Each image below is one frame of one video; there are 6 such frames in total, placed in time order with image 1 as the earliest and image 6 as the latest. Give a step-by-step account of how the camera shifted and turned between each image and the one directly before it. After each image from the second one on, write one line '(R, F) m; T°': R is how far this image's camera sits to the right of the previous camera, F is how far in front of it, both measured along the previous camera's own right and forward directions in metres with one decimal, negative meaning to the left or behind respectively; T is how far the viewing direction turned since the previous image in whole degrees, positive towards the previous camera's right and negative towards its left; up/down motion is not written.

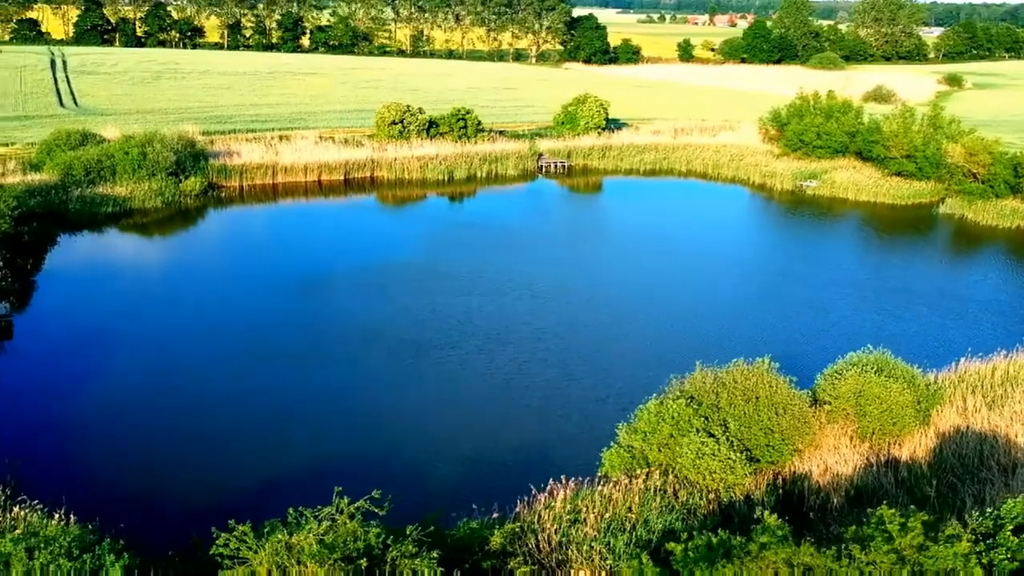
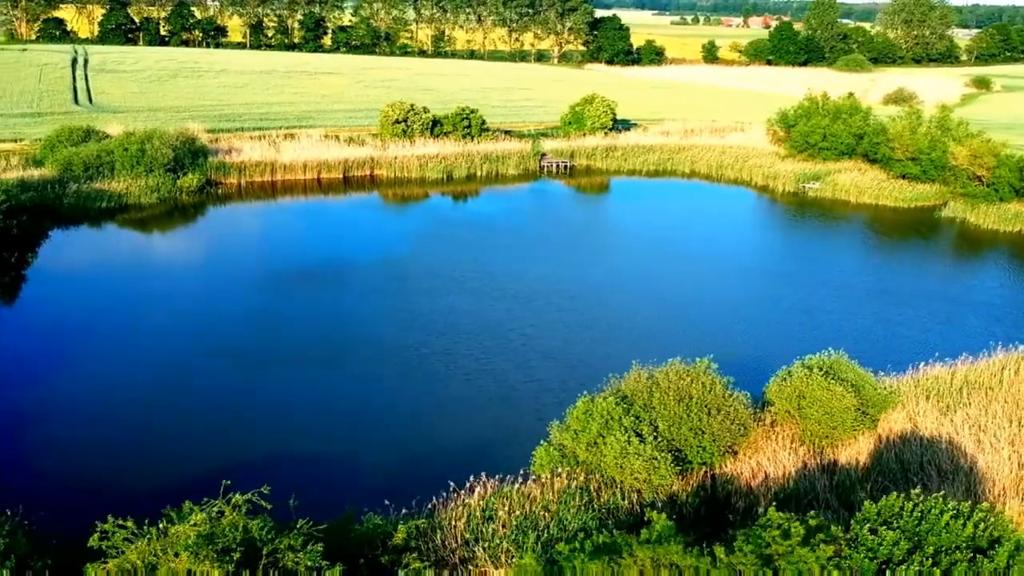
(+0.9, +0.1) m; -2°
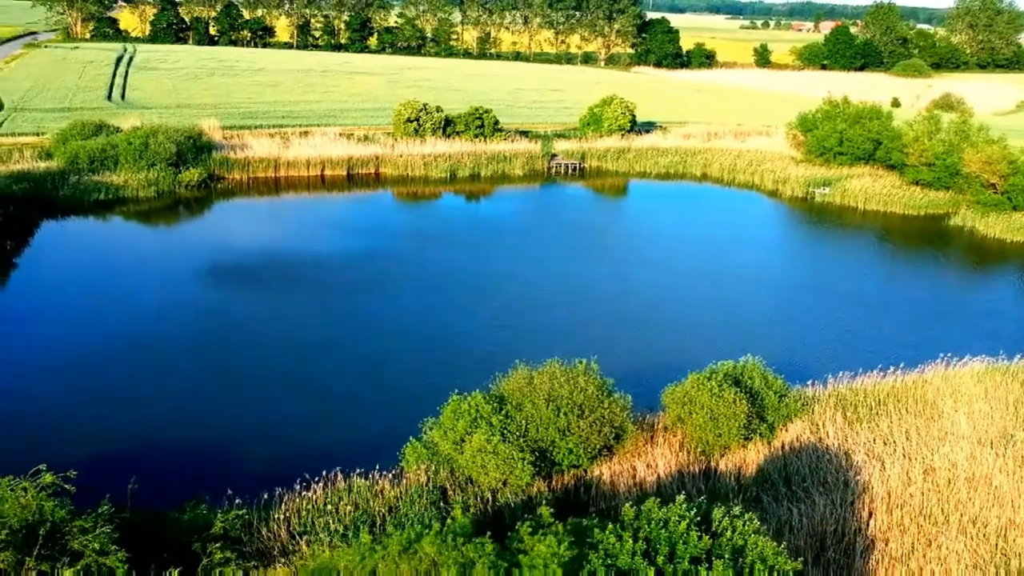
(+1.6, +0.2) m; -3°
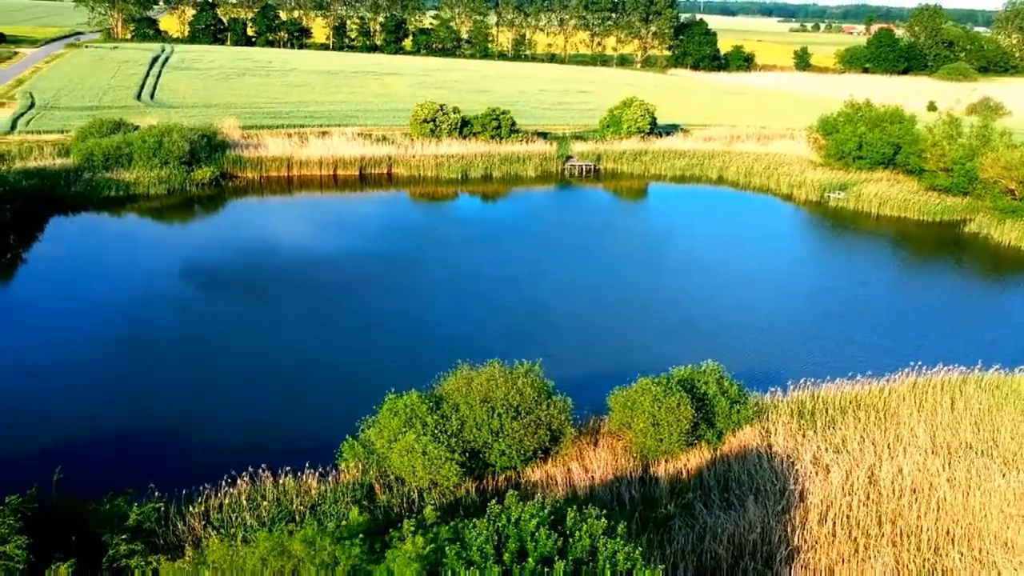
(+0.9, +0.1) m; -2°
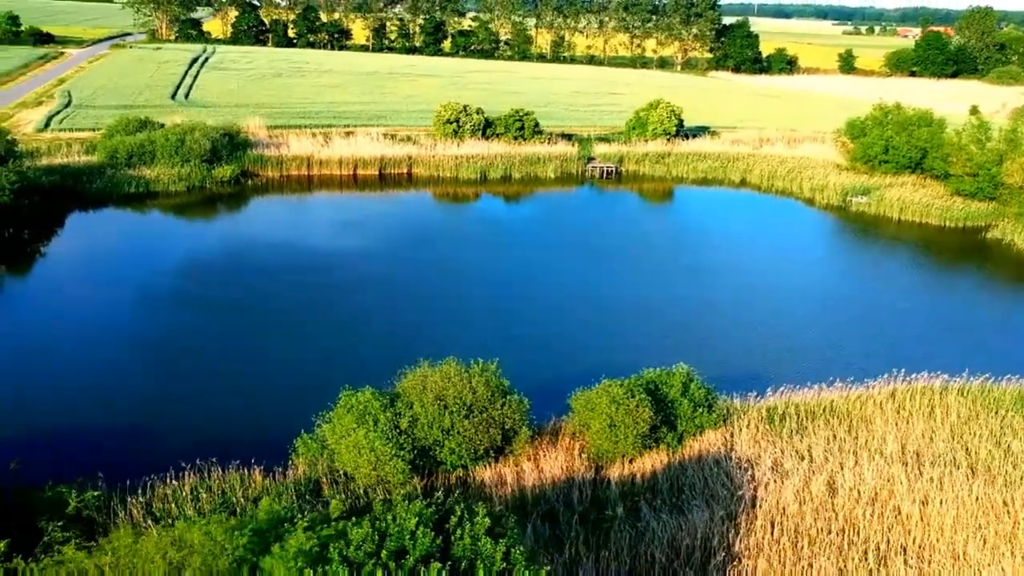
(+0.8, 0.0) m; -3°
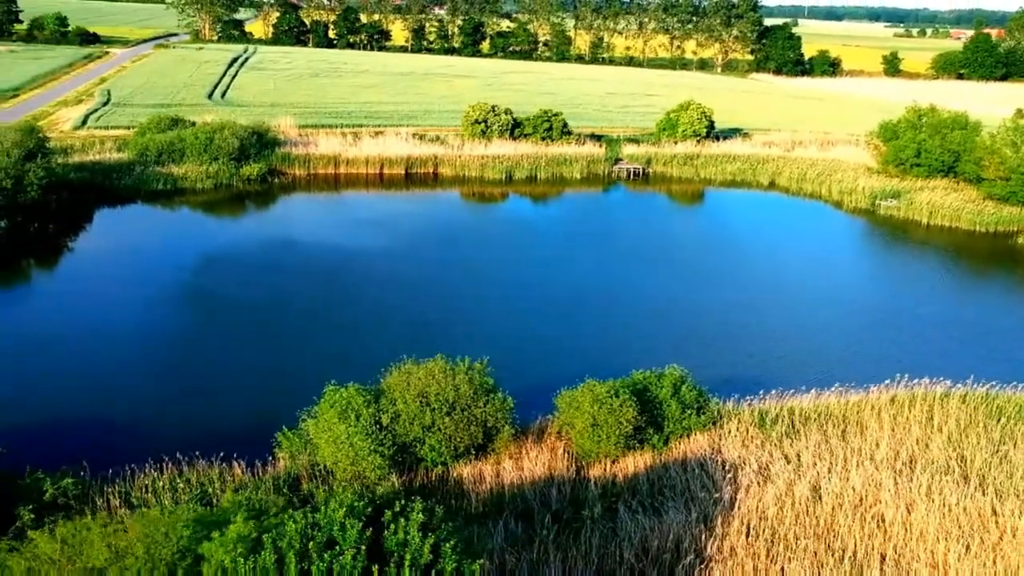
(+0.5, 0.0) m; -3°
